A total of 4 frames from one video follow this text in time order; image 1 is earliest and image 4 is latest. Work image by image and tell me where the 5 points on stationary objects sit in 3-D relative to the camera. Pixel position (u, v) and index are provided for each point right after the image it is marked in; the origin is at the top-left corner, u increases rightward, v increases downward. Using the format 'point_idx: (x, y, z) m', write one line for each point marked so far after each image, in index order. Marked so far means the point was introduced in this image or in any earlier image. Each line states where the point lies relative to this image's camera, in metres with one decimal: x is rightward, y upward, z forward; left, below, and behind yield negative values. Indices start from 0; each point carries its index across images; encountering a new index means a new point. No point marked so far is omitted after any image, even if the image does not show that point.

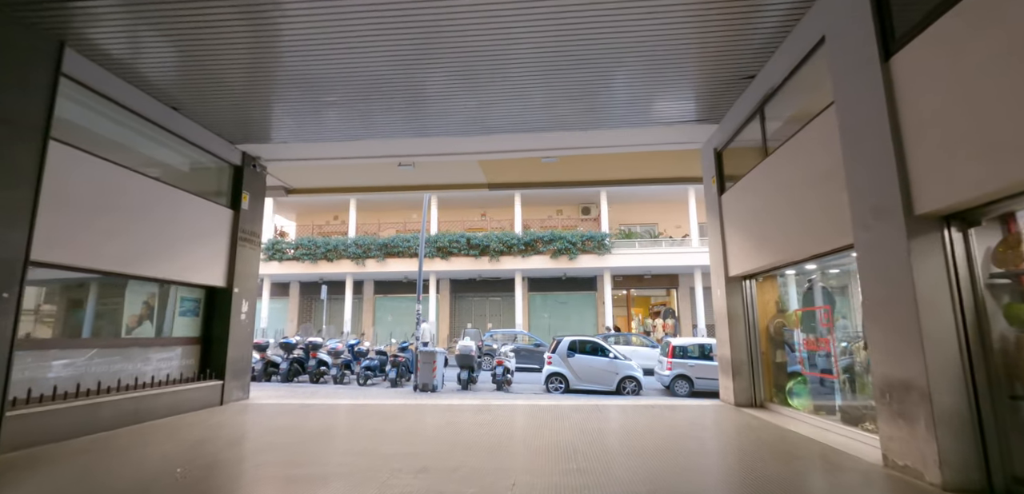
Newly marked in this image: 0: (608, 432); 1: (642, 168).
0: (+1.2, -2.2, +5.8) m
1: (+2.4, +1.5, +9.1) m
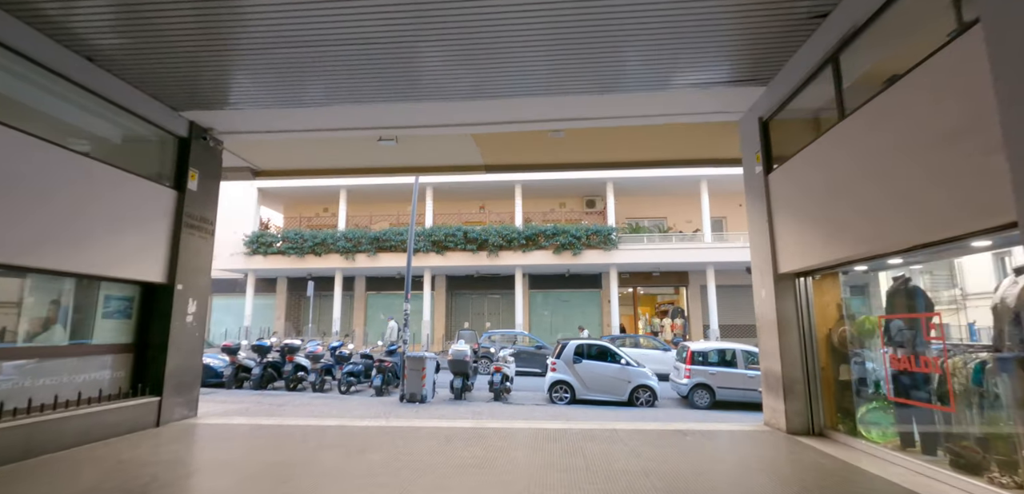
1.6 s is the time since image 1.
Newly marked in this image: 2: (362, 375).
0: (+1.2, -2.1, +4.5) m
1: (+2.5, +1.6, +7.8) m
2: (-3.5, -3.0, +11.3) m
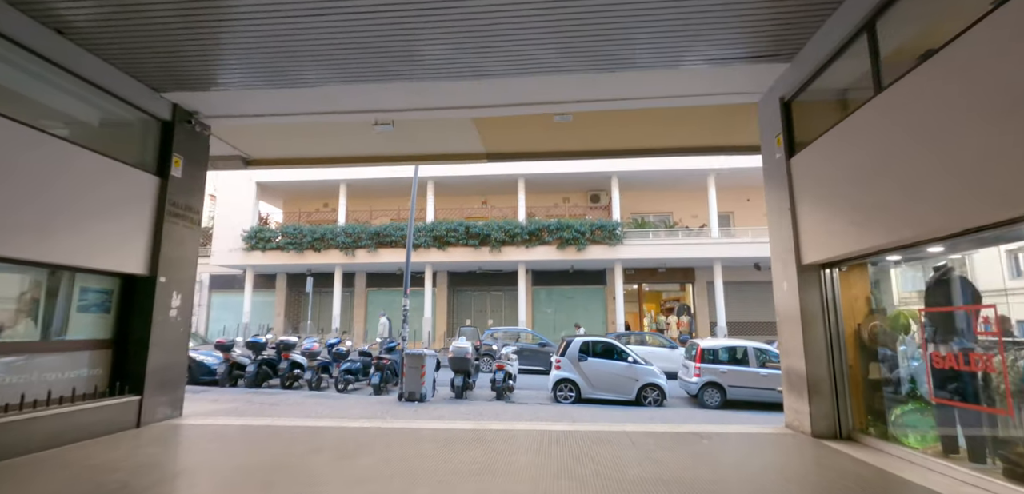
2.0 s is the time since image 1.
0: (+1.2, -2.0, +4.1) m
1: (+2.5, +1.7, +7.3) m
2: (-3.4, -2.8, +10.9) m
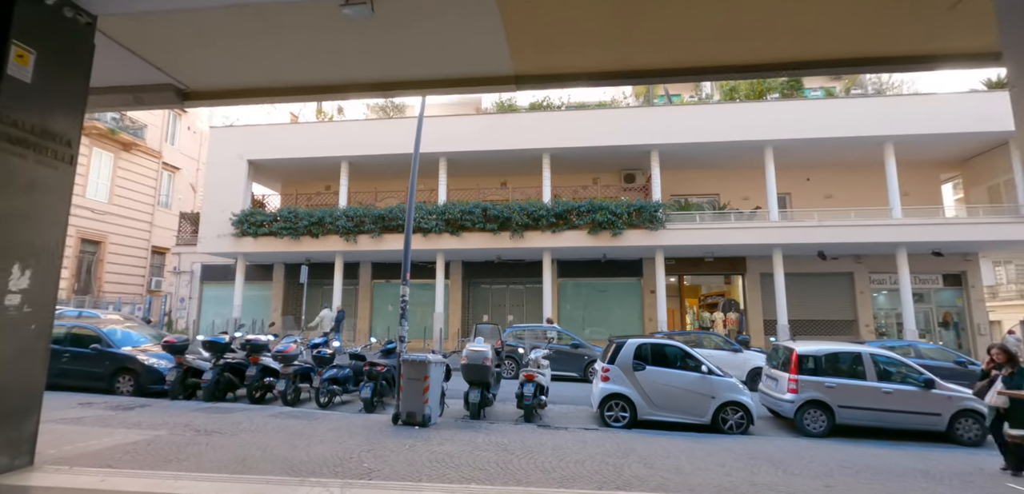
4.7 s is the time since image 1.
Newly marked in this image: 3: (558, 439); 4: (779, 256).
0: (+1.5, -1.6, +1.5) m
1: (+2.9, +2.2, +4.7) m
2: (-2.9, -2.4, +8.5) m
3: (+0.6, -2.6, +6.6) m
4: (+9.1, -0.3, +16.6) m
